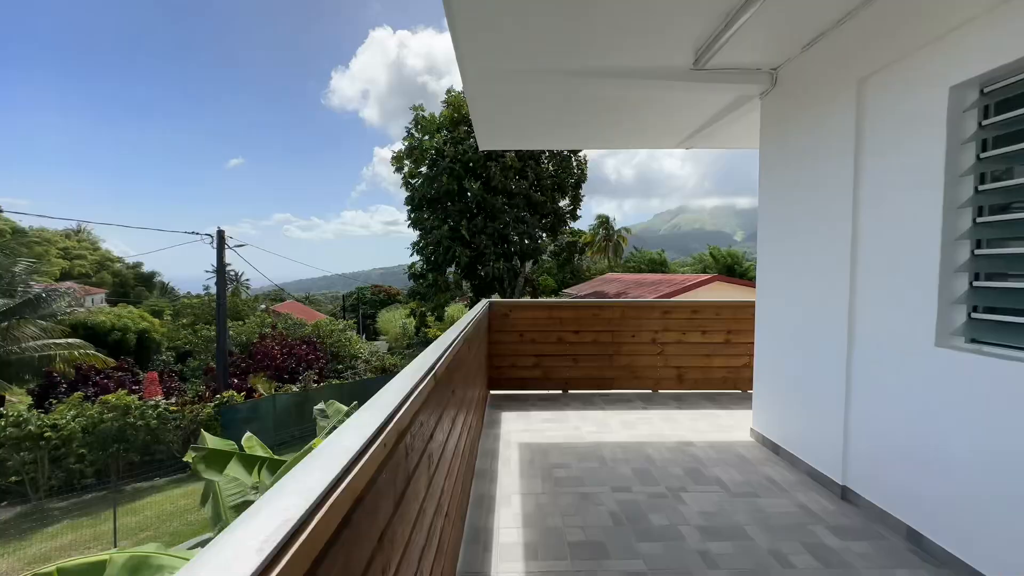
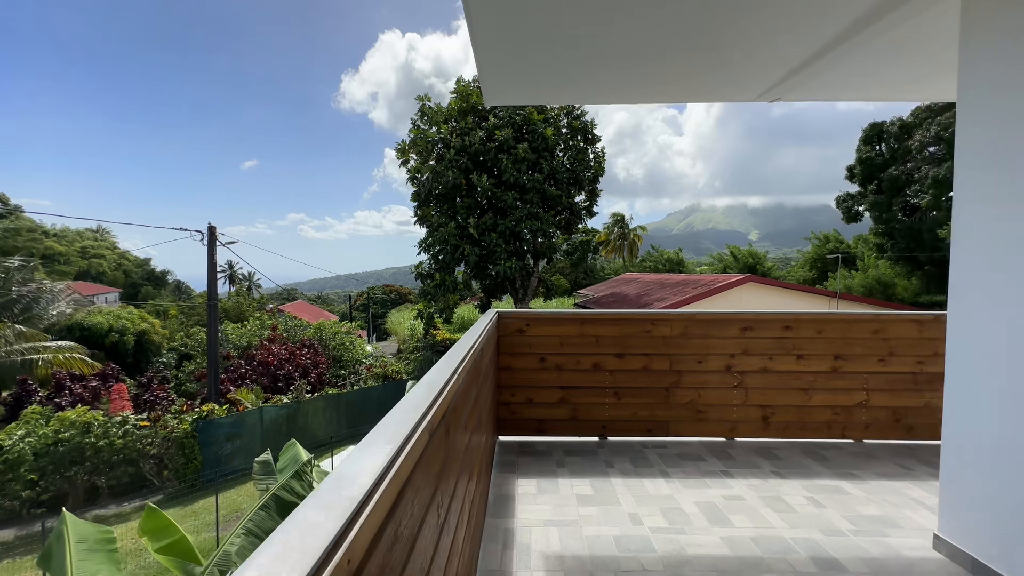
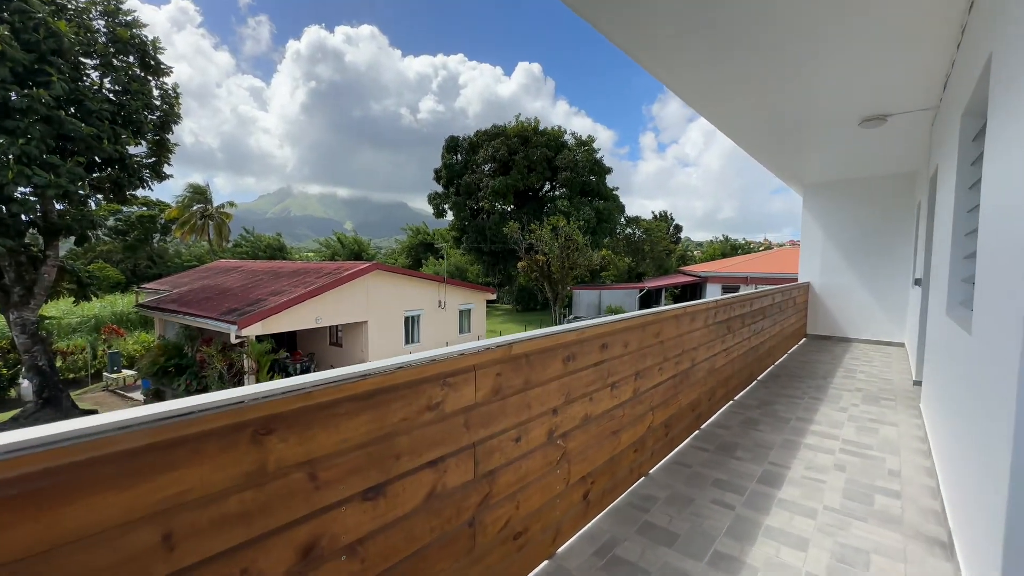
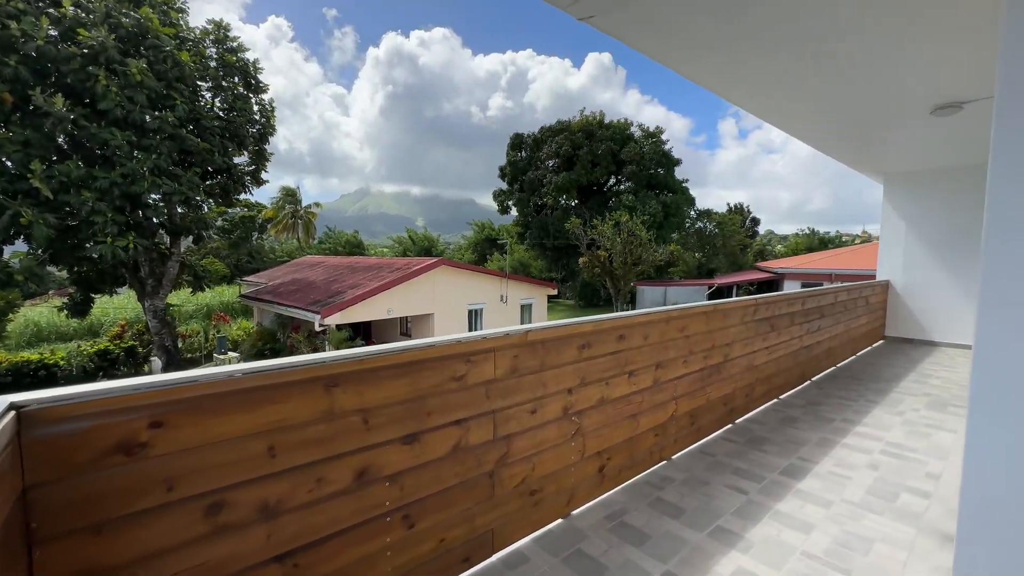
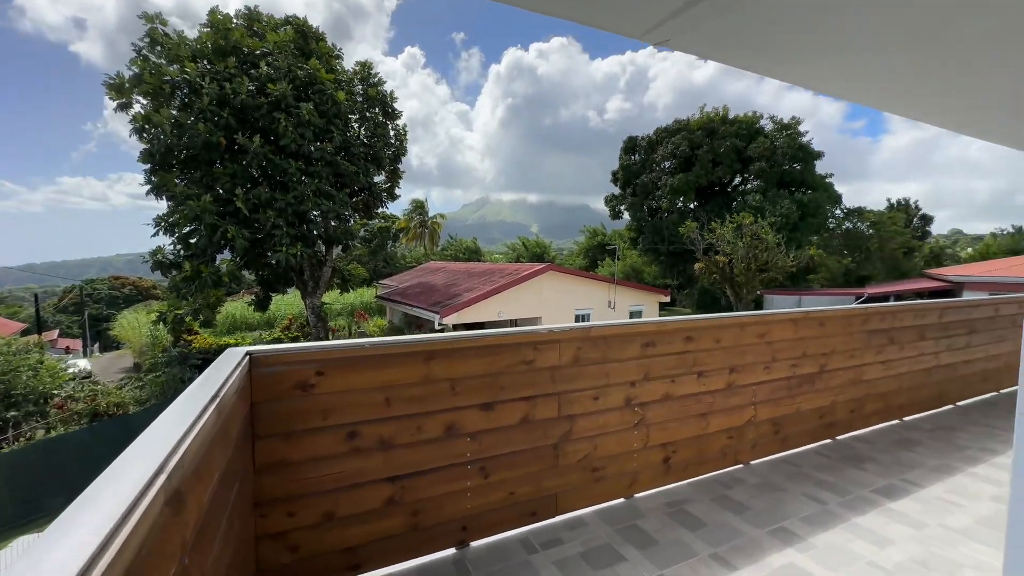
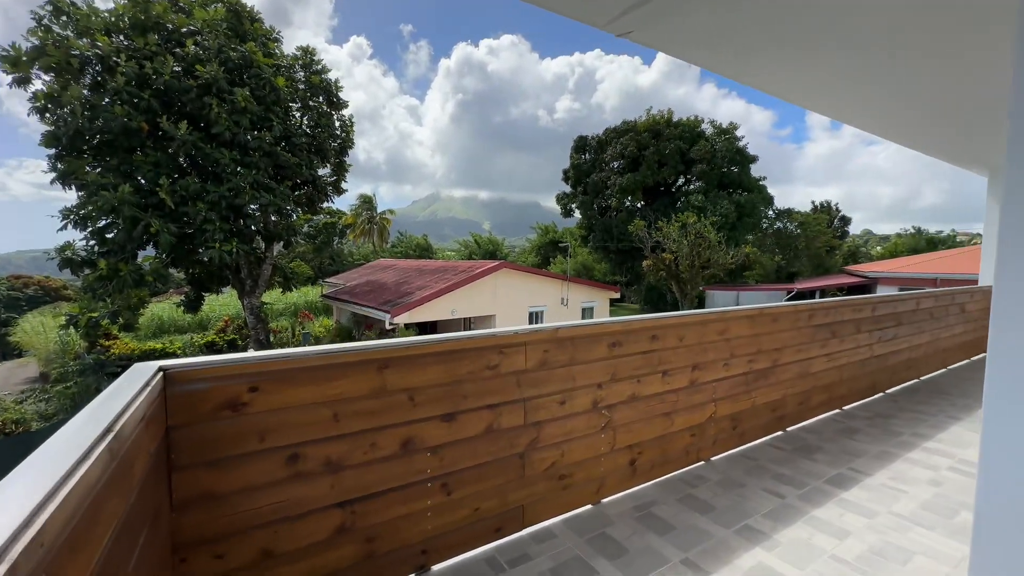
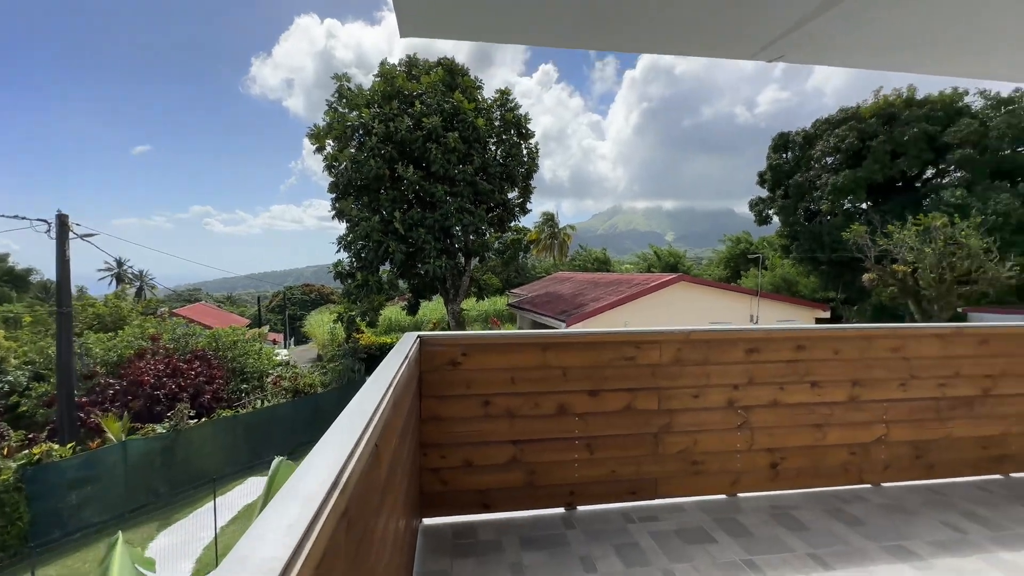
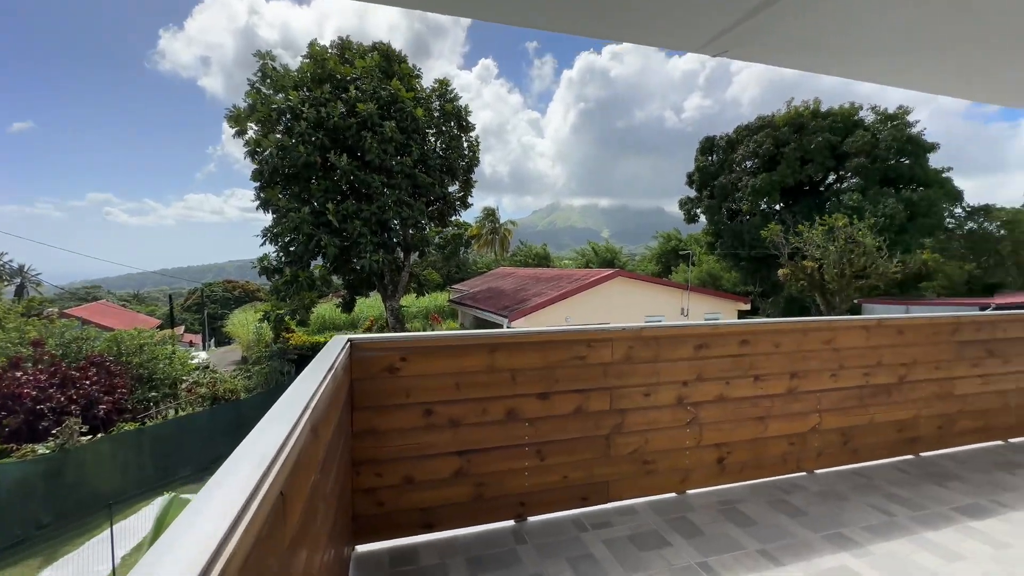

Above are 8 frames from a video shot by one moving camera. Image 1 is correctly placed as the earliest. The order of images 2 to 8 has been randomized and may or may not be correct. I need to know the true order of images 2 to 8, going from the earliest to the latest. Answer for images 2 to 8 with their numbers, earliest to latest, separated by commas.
2, 7, 8, 5, 6, 4, 3
